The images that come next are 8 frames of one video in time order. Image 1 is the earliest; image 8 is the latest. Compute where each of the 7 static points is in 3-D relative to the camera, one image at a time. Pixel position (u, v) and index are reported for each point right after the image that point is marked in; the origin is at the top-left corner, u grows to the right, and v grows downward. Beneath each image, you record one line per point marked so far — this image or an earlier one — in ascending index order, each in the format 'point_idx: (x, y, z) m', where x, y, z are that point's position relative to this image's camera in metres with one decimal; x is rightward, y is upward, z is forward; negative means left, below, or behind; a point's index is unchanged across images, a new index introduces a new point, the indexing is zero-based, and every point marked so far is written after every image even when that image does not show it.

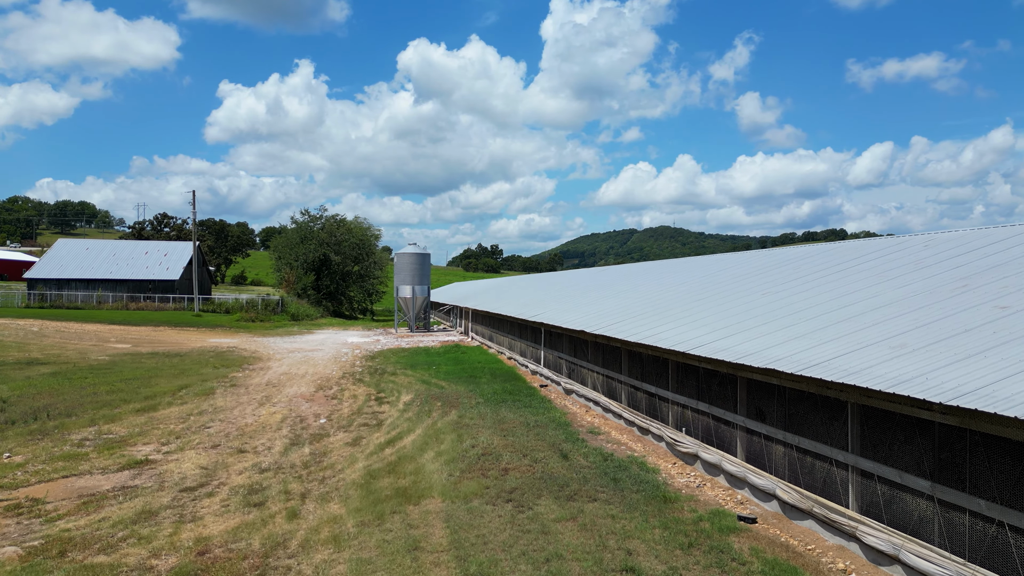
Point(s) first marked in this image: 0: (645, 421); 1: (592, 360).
0: (+2.6, -2.6, +11.0) m
1: (+2.0, -1.8, +14.1) m
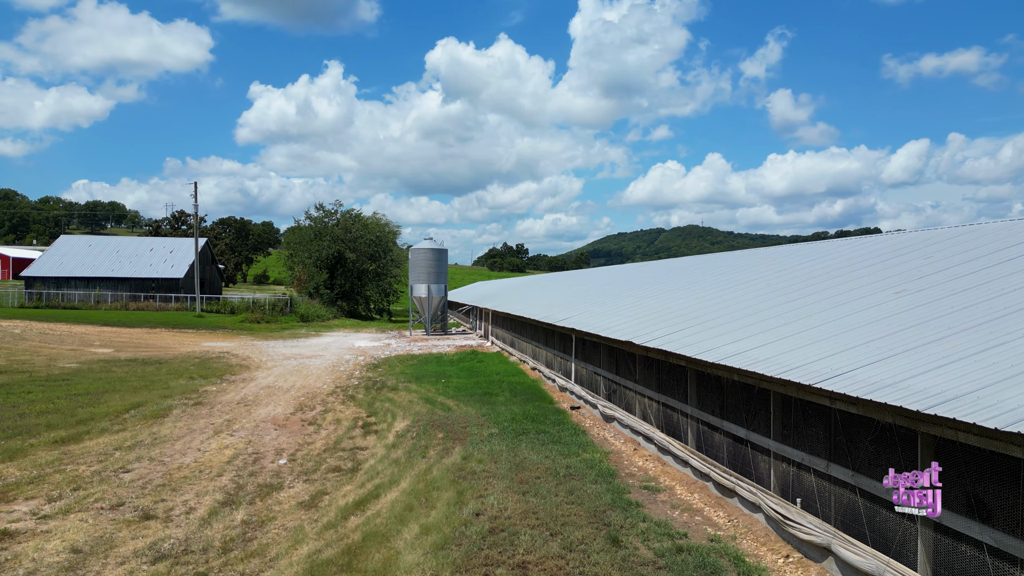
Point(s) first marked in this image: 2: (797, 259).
0: (+2.9, -2.6, +7.7) m
1: (+2.4, -1.8, +10.7) m
2: (+6.8, +1.0, +14.0) m
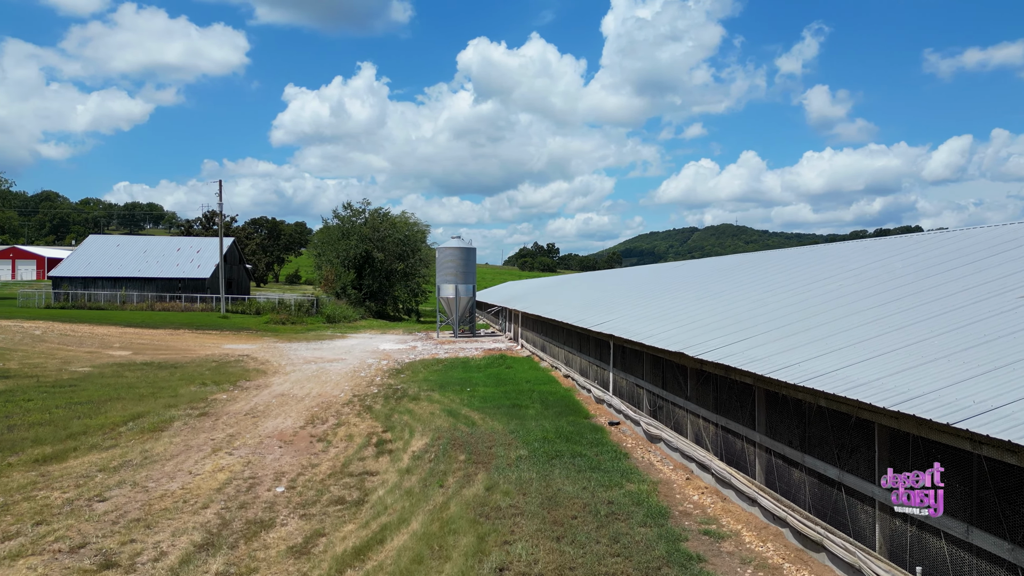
0: (+3.3, -2.6, +6.2) m
1: (+2.9, -1.8, +9.2) m
2: (+7.4, +0.9, +12.2) m
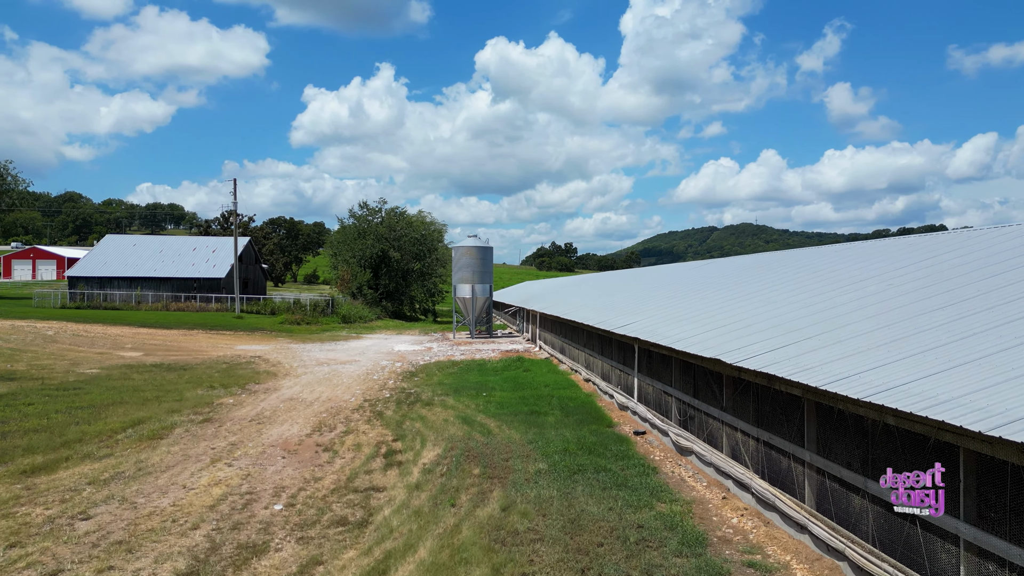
0: (+3.5, -2.6, +5.3) m
1: (+3.2, -1.8, +8.4) m
2: (+7.8, +0.9, +11.2) m
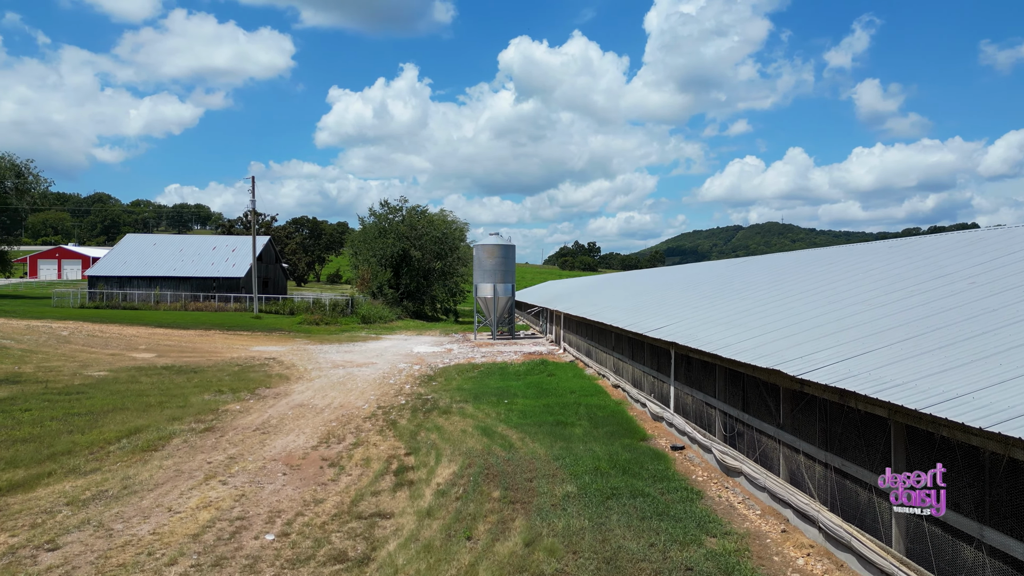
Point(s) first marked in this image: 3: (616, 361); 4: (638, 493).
0: (+3.6, -2.6, +4.1) m
1: (+3.5, -1.8, +7.2) m
2: (+8.2, +0.9, +9.9) m
3: (+2.7, -1.9, +14.8) m
4: (+1.7, -2.7, +7.5) m
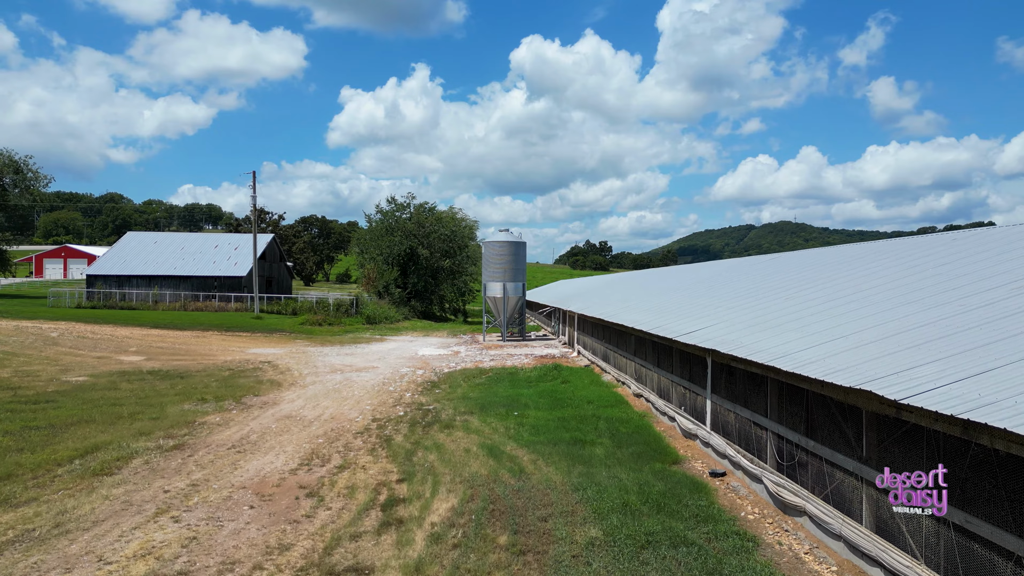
0: (+3.7, -2.6, +2.6) m
1: (+3.6, -1.8, +5.7) m
2: (+8.4, +1.0, +8.3) m
3: (+3.0, -1.9, +13.3) m
4: (+1.8, -2.7, +6.0) m
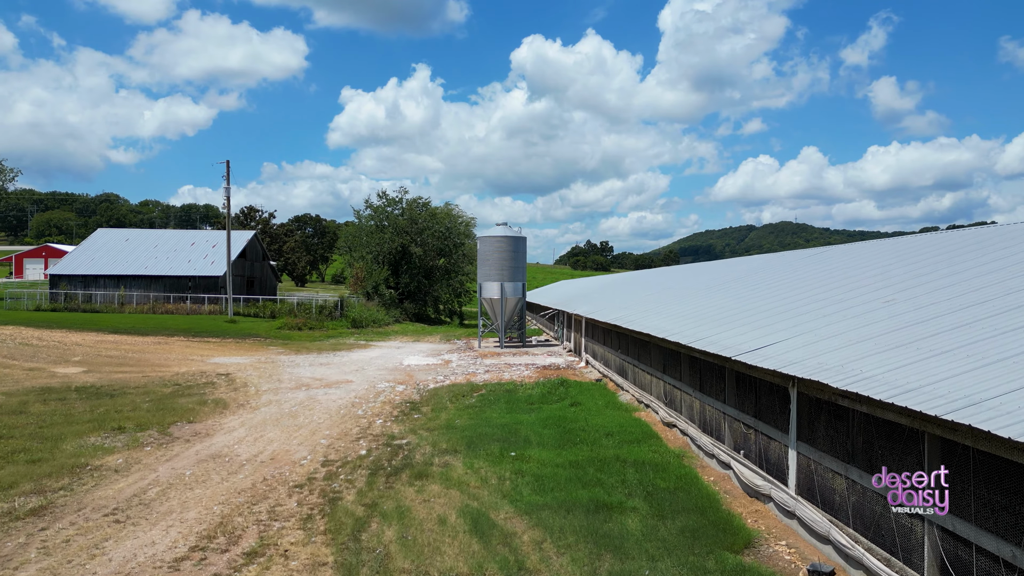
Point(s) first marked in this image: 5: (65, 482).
0: (+3.6, -2.5, -0.2) m
1: (+3.6, -1.7, +2.9) m
2: (+8.3, +1.0, +5.5) m
3: (+2.9, -1.9, +10.5) m
4: (+1.7, -2.7, +3.2) m
5: (-6.1, -2.6, +7.9) m
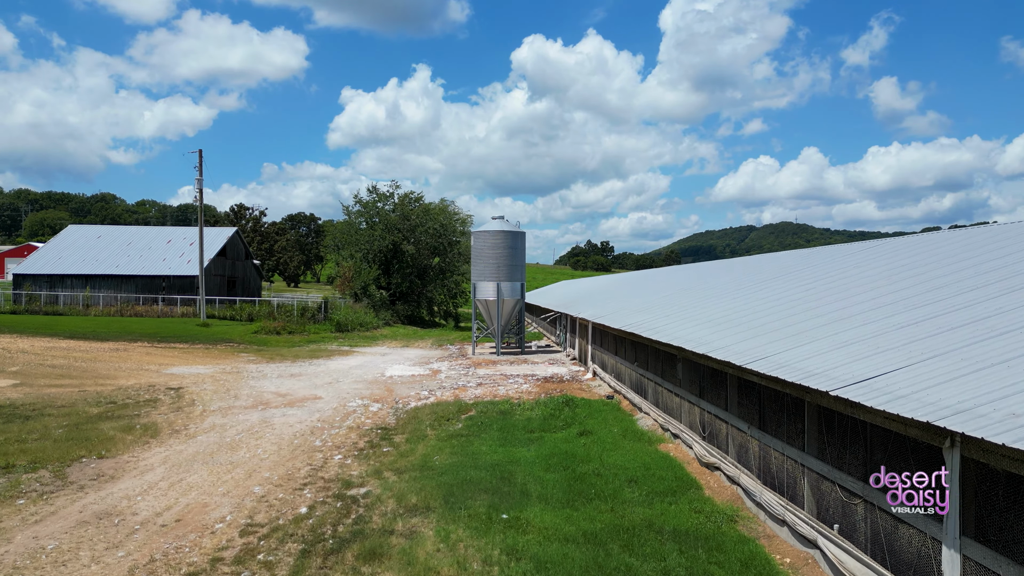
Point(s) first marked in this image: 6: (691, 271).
0: (+3.5, -2.5, -2.5) m
1: (+3.5, -1.7, +0.6) m
2: (+8.2, +1.0, +3.2) m
3: (+2.8, -1.9, +8.2) m
4: (+1.6, -2.7, +0.9) m
5: (-6.2, -2.6, +5.6) m
6: (+6.2, +0.4, +19.4) m
